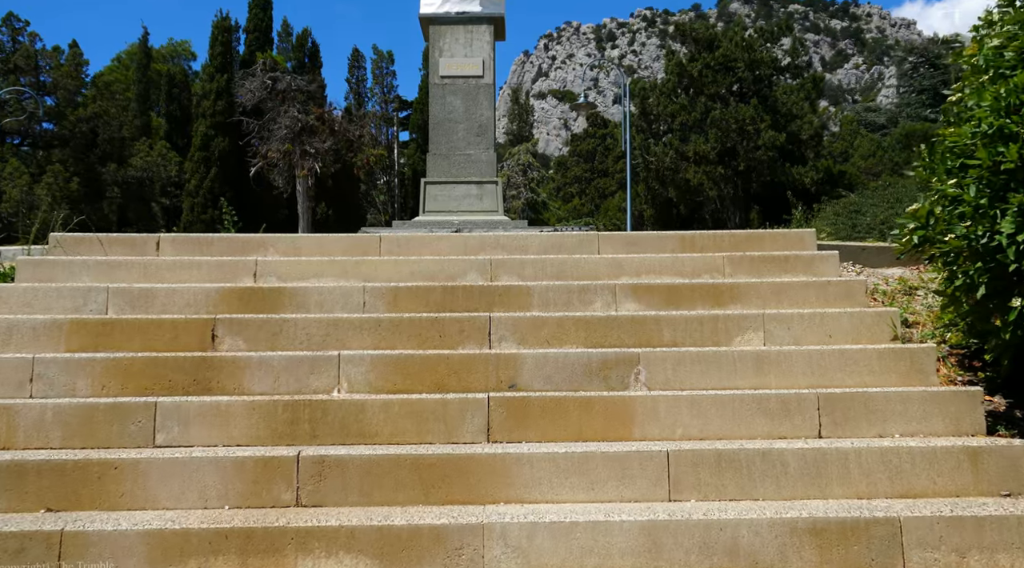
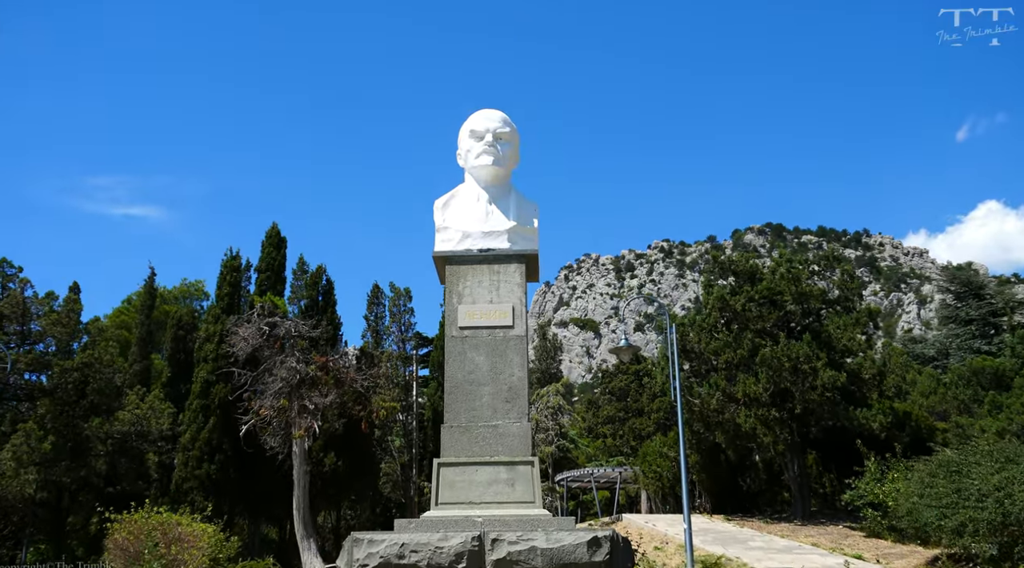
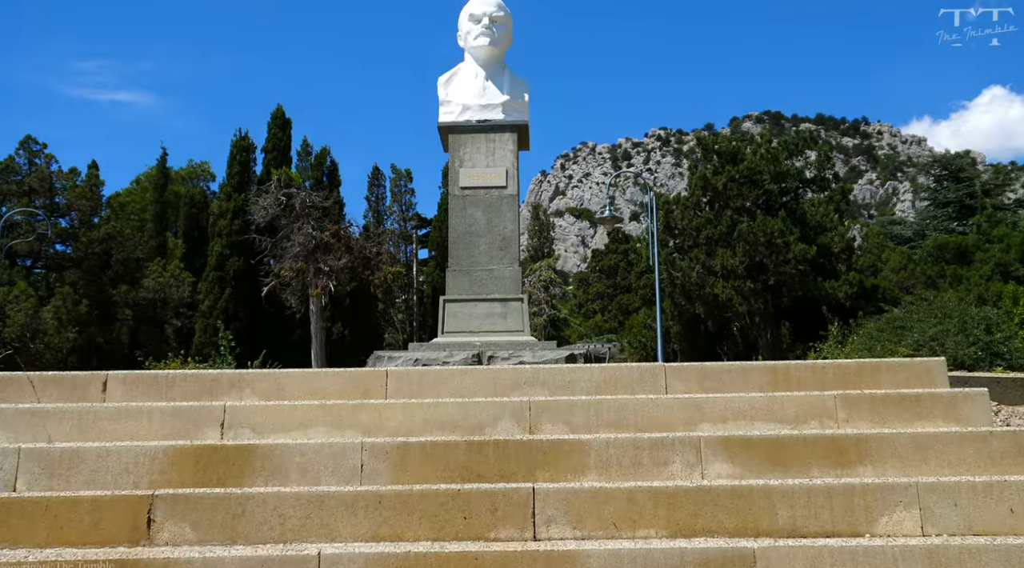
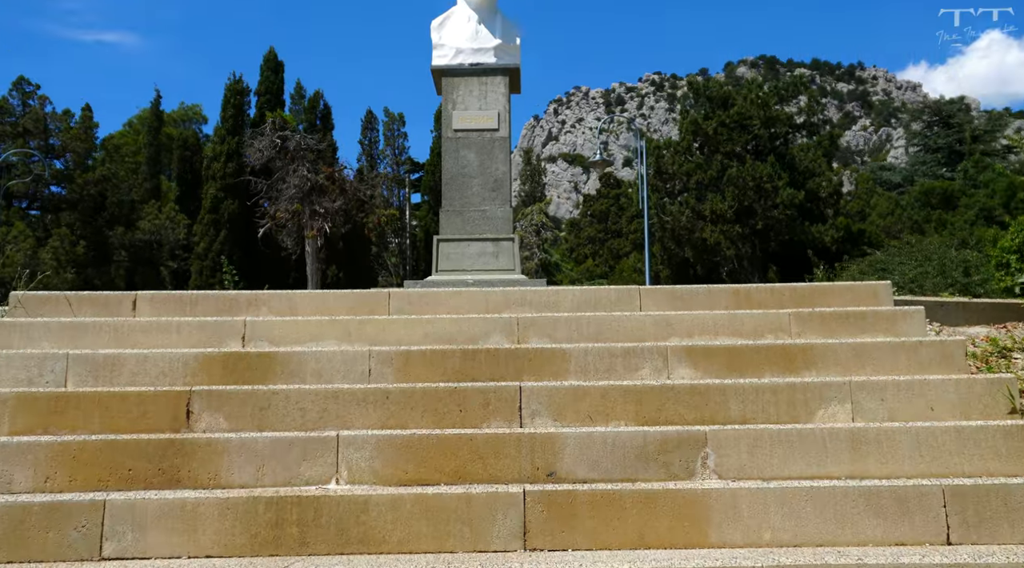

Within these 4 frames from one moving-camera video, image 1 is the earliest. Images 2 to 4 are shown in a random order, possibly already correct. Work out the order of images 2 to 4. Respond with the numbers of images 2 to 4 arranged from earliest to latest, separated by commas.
4, 3, 2
